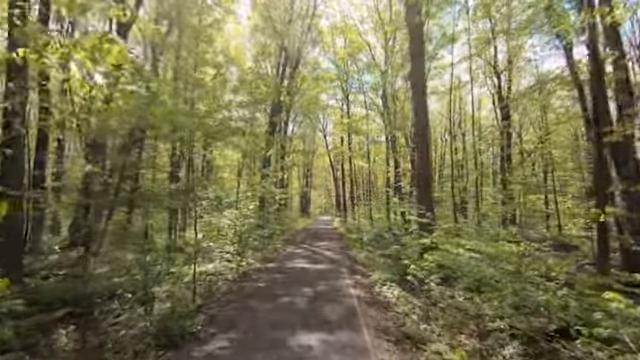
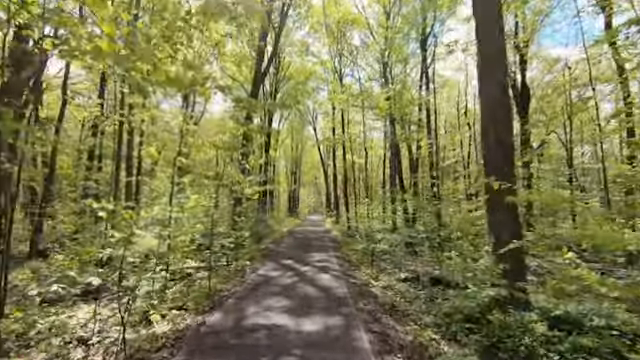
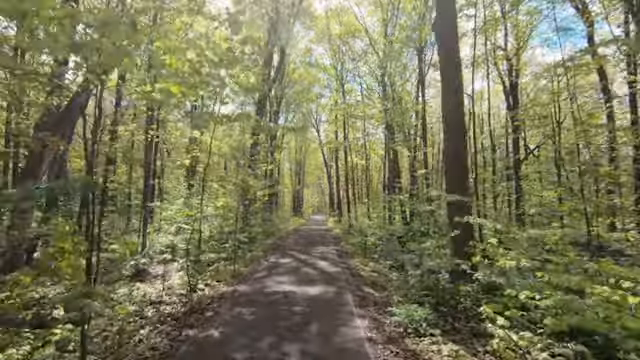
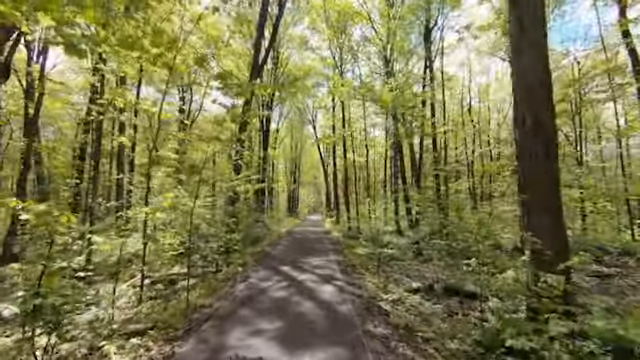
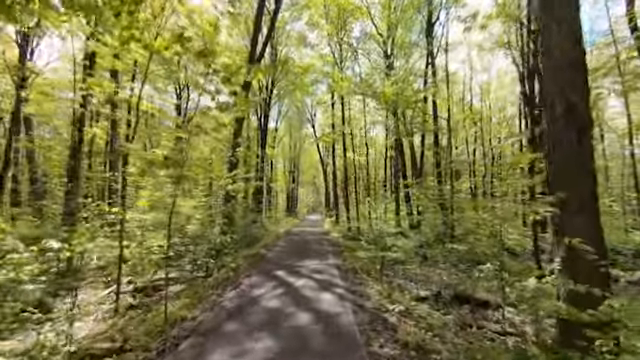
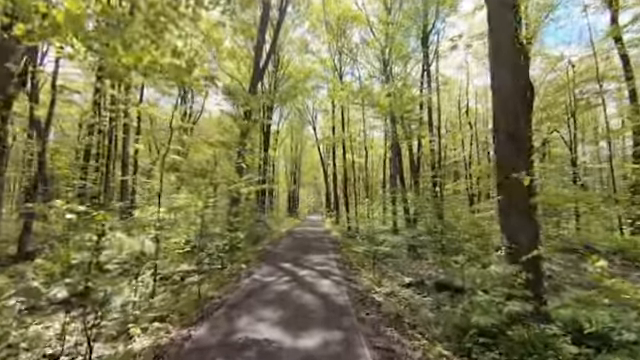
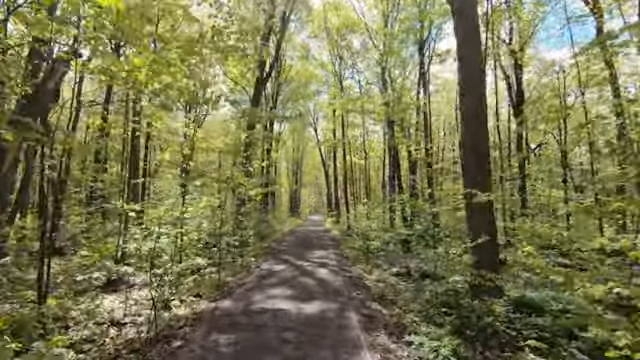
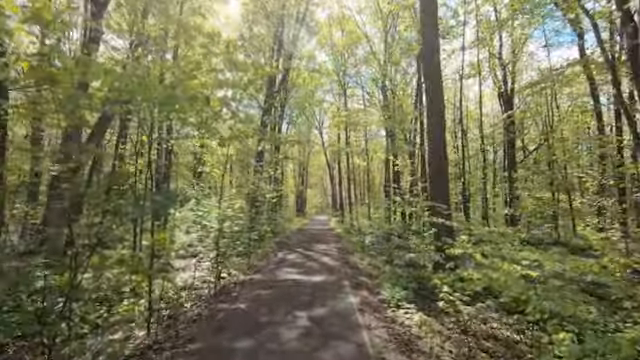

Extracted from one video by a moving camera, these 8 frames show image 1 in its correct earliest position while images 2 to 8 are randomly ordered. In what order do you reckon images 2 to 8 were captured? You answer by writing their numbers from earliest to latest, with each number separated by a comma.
8, 3, 7, 2, 6, 4, 5
